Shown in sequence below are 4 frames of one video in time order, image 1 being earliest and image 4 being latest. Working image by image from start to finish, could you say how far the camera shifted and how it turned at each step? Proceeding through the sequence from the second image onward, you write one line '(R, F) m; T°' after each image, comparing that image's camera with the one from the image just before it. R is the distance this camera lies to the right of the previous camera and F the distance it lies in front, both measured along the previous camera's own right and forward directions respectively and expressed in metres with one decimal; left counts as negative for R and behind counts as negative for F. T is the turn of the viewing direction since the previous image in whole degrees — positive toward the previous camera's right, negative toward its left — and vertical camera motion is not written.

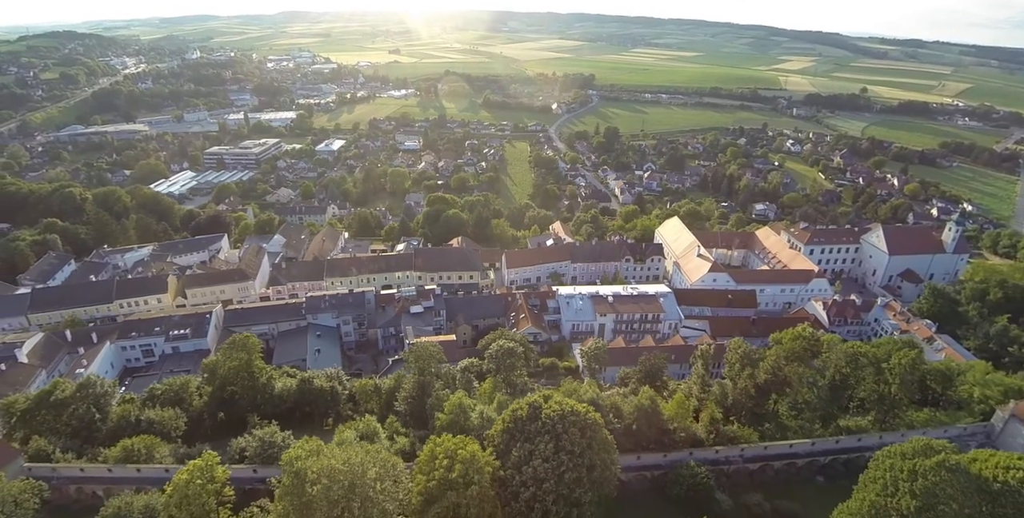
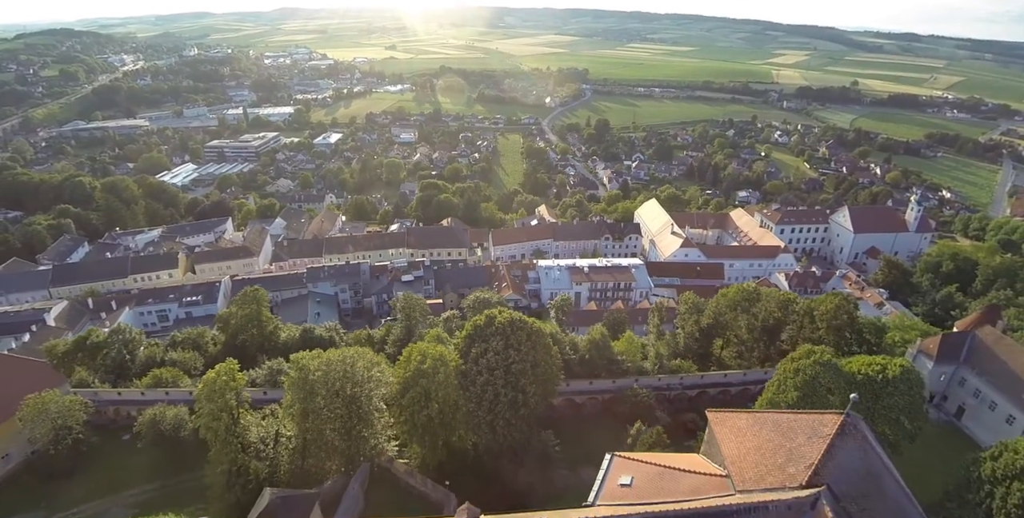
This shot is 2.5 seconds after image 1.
(+1.5, -3.9) m; 0°
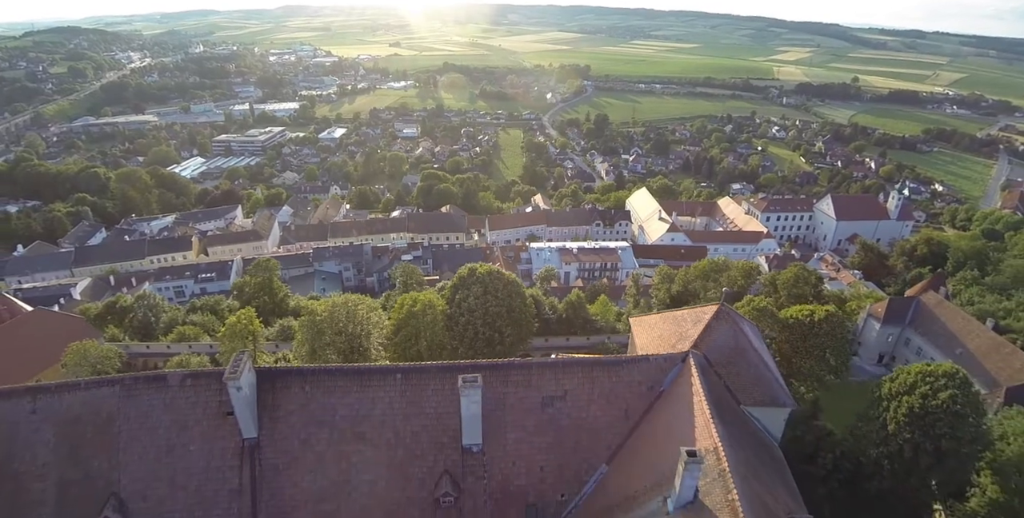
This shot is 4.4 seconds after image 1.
(+1.1, -3.0) m; 0°
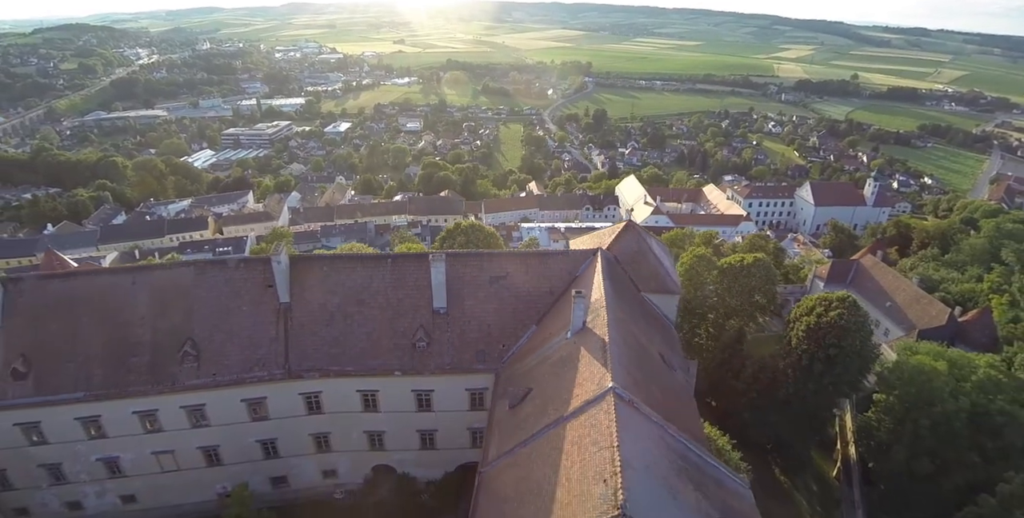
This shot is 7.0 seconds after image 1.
(+1.4, -4.1) m; 0°
